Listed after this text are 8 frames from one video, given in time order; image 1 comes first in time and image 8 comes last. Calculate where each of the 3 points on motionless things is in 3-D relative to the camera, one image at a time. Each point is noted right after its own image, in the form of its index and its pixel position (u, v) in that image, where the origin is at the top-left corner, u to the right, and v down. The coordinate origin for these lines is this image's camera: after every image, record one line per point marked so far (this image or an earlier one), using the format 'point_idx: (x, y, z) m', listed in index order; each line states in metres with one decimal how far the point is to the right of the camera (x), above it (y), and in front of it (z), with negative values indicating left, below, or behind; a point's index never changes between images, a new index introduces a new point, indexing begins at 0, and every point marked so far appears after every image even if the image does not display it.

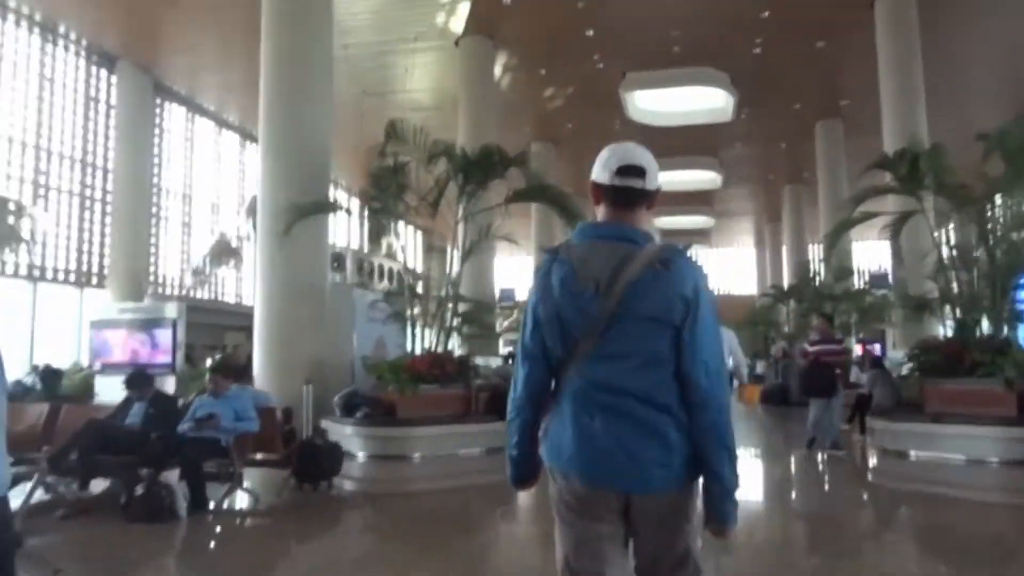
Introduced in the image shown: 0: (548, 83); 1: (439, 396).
0: (+0.8, +4.7, +18.8) m
1: (-0.9, -1.2, +8.9) m
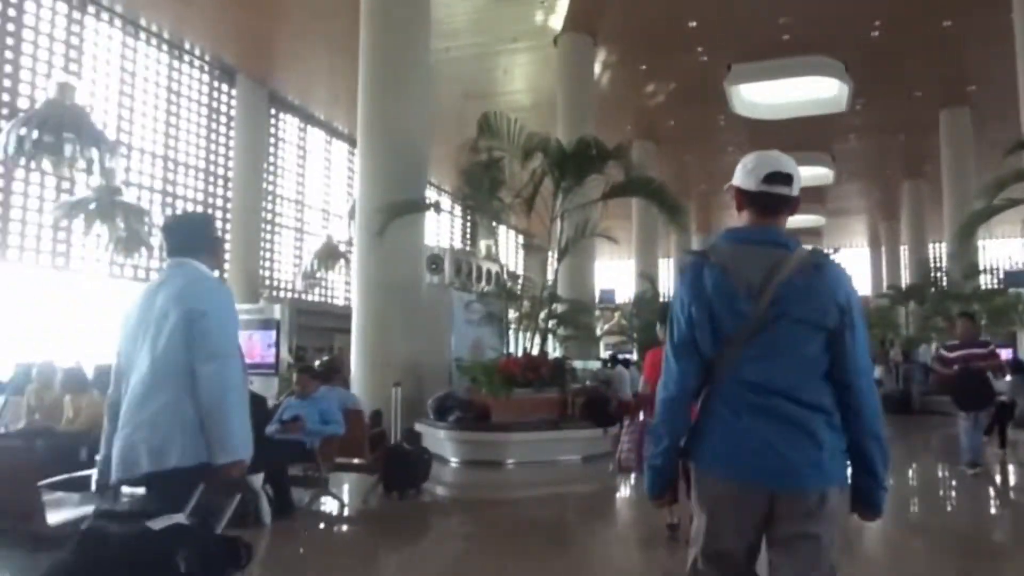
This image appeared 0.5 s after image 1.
0: (+3.1, +4.7, +18.3) m
1: (+0.2, -1.2, +8.7) m
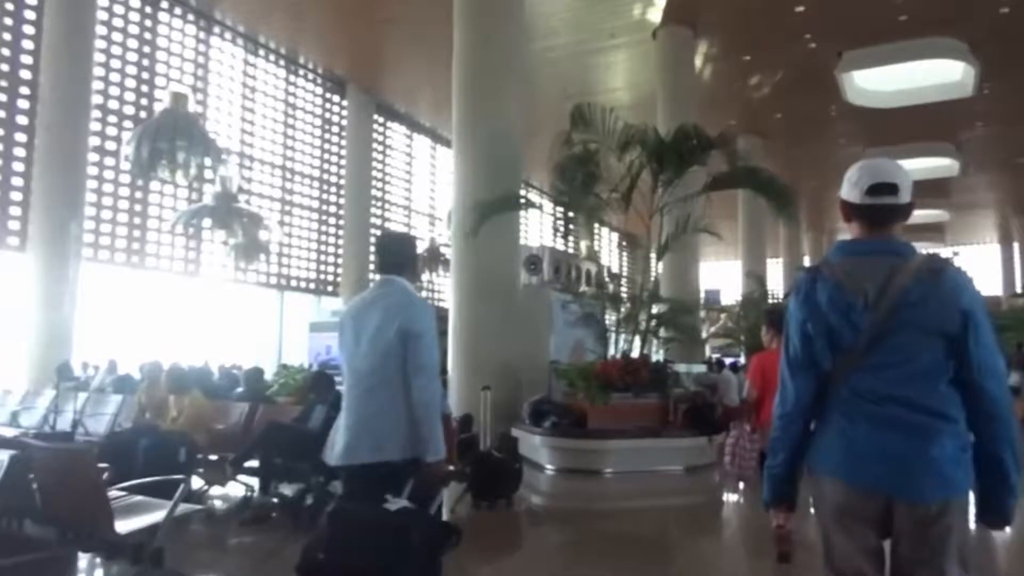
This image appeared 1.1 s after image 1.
0: (+5.2, +4.7, +17.5) m
1: (+1.2, -1.2, +8.3) m
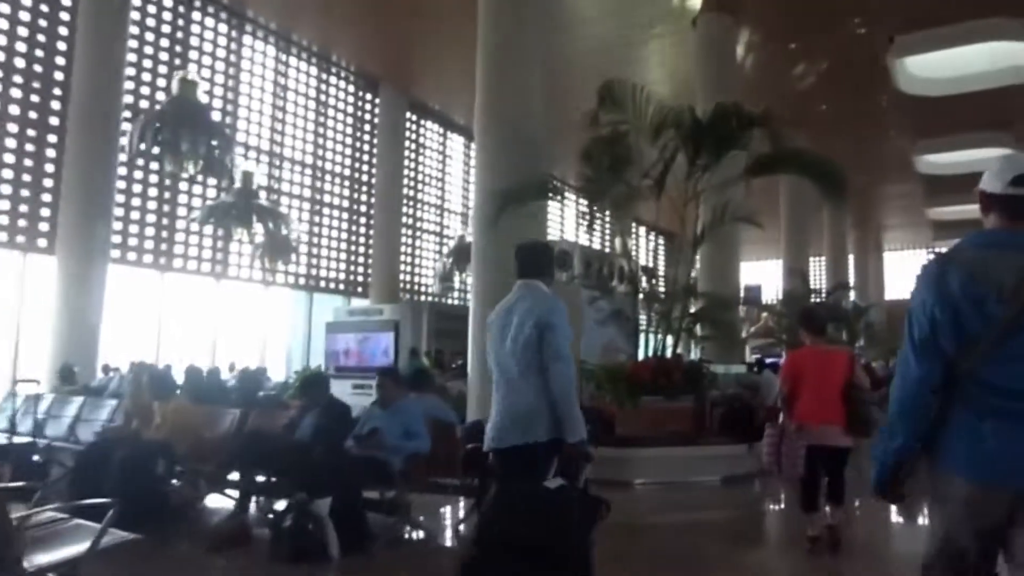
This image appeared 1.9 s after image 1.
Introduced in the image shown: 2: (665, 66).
0: (+5.8, +4.7, +16.8) m
1: (+1.4, -1.2, +7.7) m
2: (+3.1, +4.6, +17.0) m
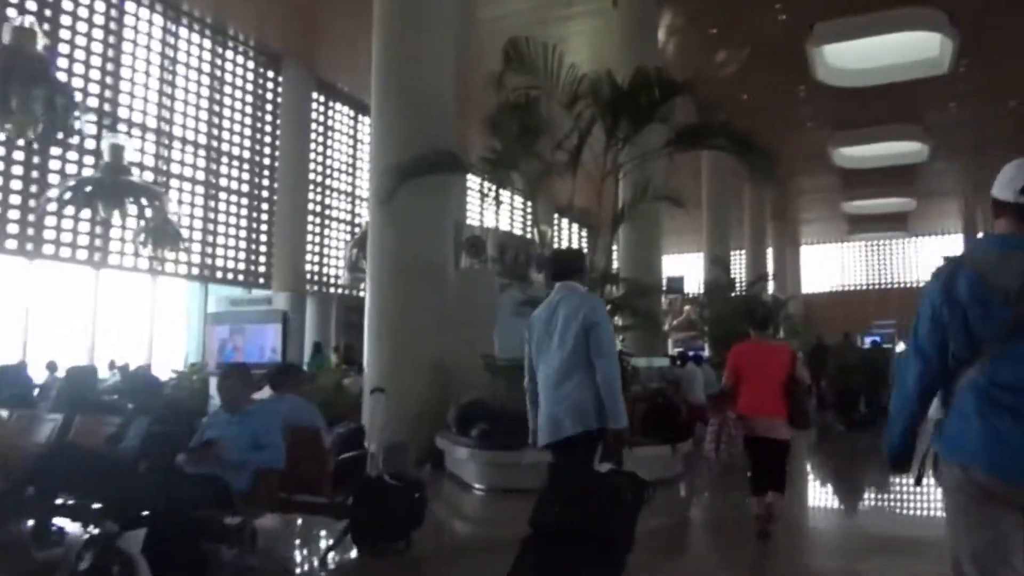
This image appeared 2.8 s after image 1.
0: (+4.2, +4.9, +16.5) m
1: (+0.6, -1.0, +7.1) m
2: (+1.4, +4.8, +16.5) m
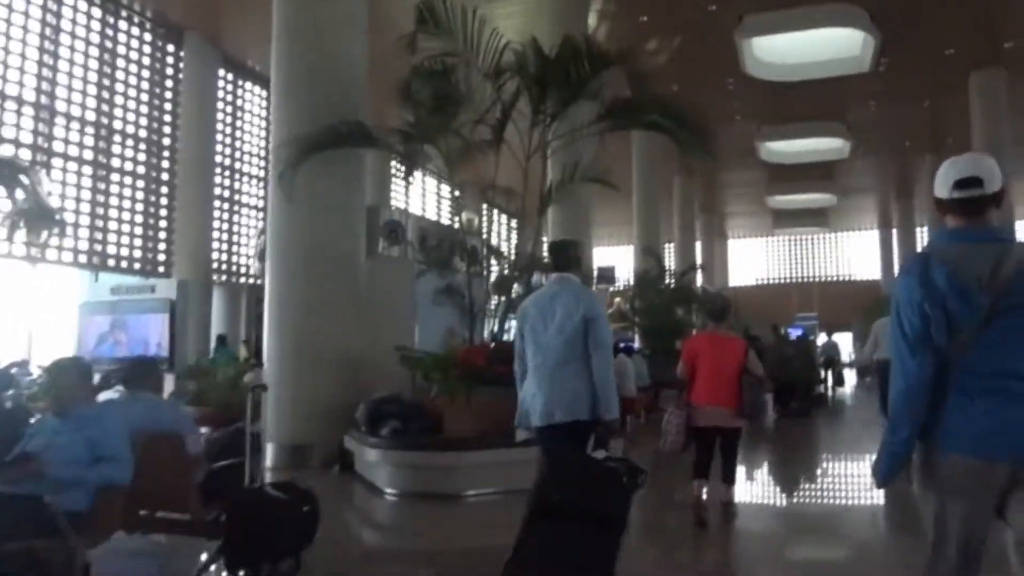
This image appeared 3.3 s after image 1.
0: (+2.7, +5.0, +16.3) m
1: (0.0, -0.9, +6.7) m
2: (0.0, +5.0, +16.0) m
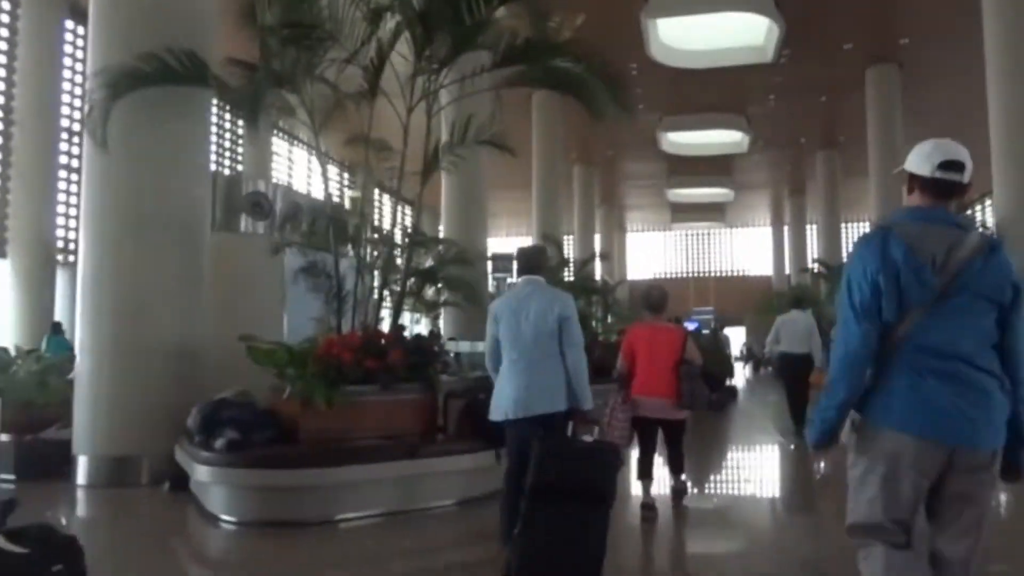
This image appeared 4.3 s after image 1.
0: (+0.8, +5.3, +15.6) m
1: (-0.9, -0.8, +5.8) m
2: (-1.9, +5.2, +15.0) m
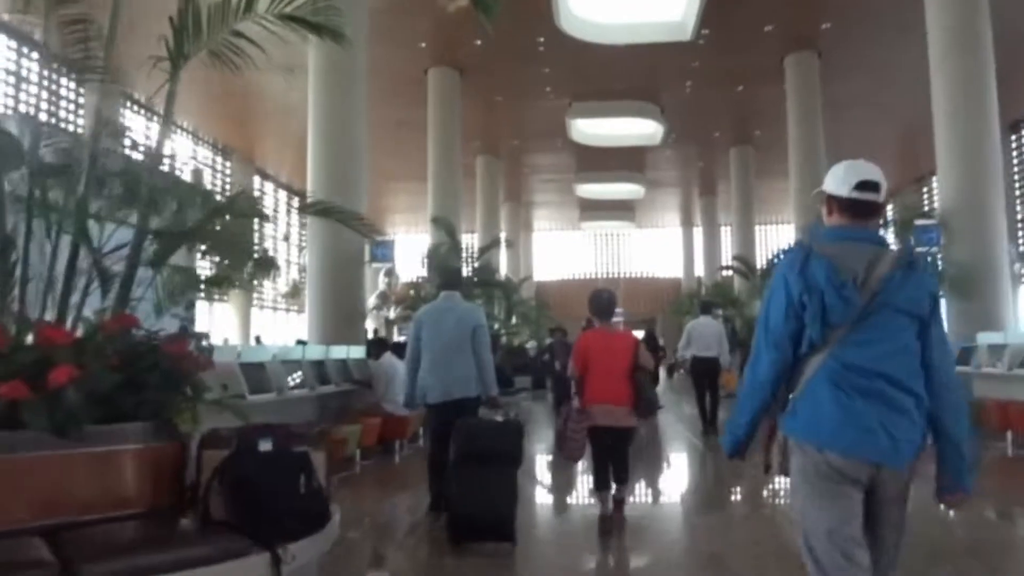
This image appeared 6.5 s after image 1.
0: (-1.0, +5.3, +13.8) m
1: (-1.6, -0.7, +3.8) m
2: (-3.6, +5.3, +12.9) m
